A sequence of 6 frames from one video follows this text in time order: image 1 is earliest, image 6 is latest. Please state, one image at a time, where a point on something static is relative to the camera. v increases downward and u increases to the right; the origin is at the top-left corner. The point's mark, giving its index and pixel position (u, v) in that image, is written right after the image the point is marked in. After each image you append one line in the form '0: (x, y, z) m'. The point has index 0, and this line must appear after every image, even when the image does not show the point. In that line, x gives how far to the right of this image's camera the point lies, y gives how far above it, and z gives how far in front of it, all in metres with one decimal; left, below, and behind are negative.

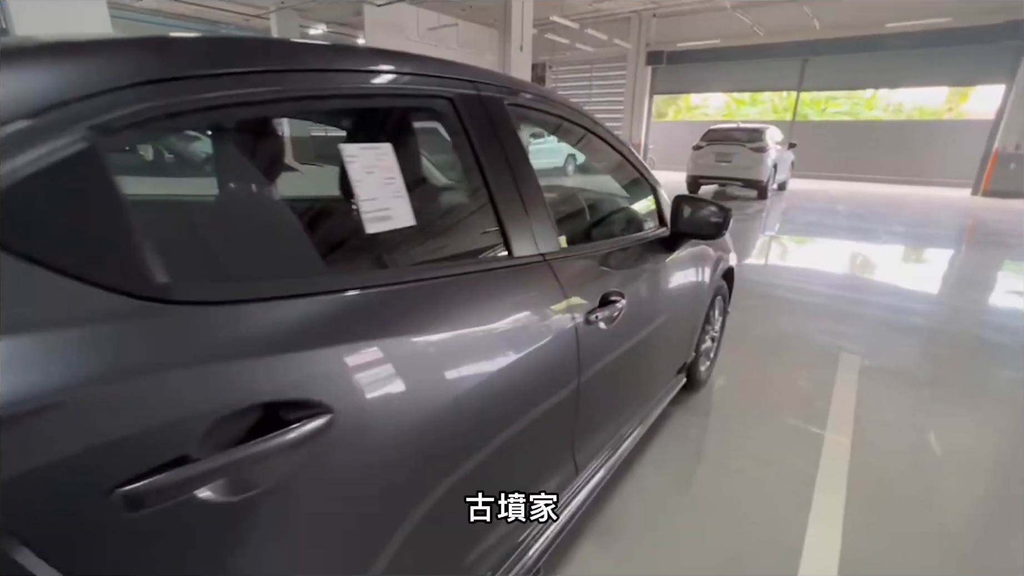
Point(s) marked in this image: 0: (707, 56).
0: (+4.6, +5.4, +11.0) m
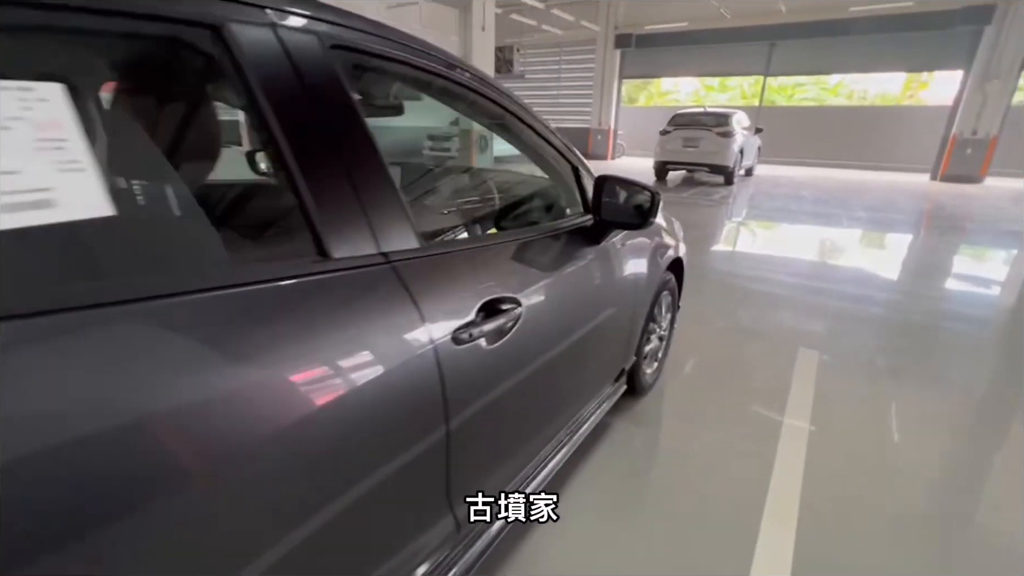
0: (+3.8, +5.8, +10.9) m
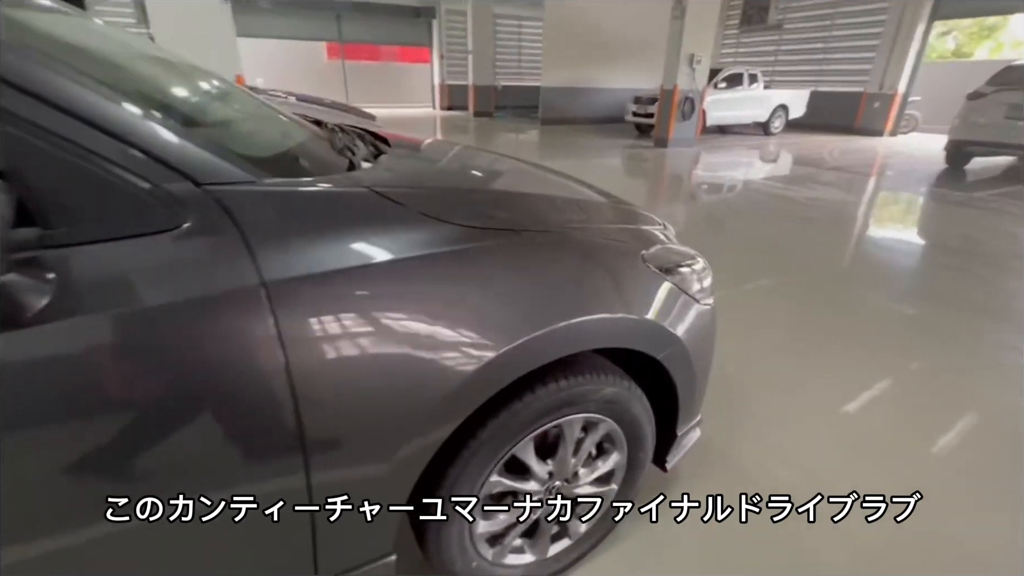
0: (+8.3, +5.0, +7.1) m
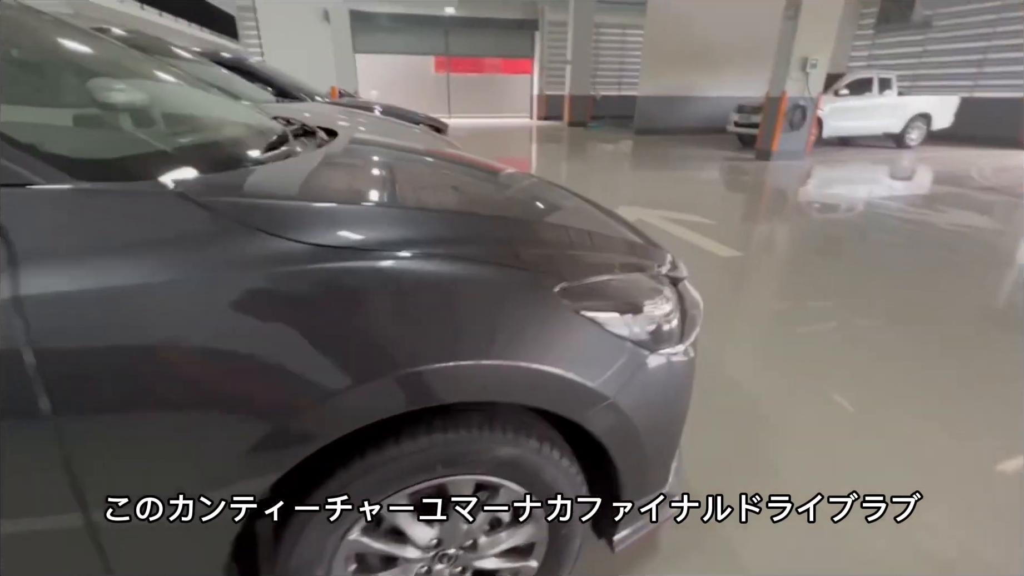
0: (+9.6, +4.2, +5.3) m
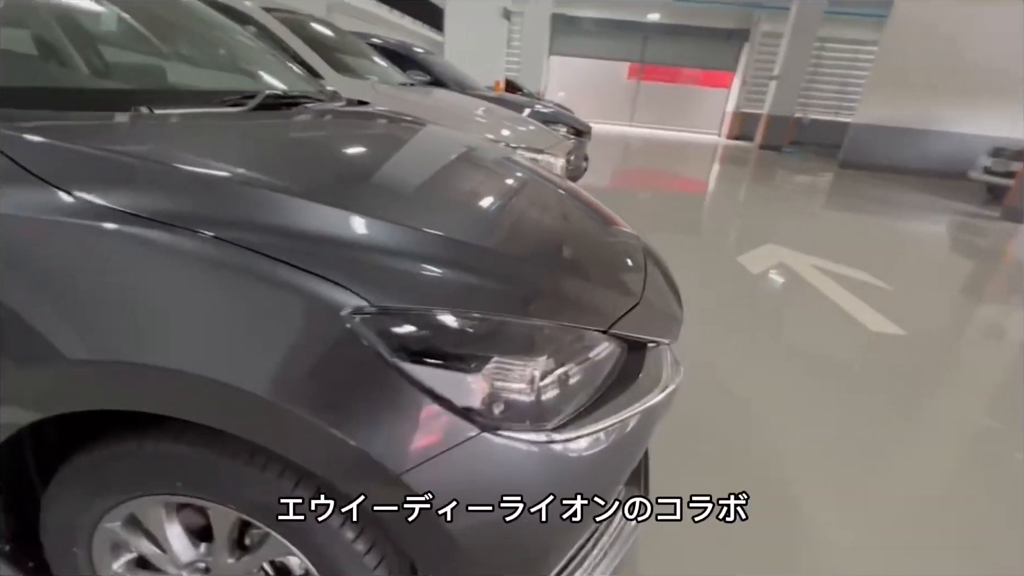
0: (+11.2, +1.8, +1.8) m
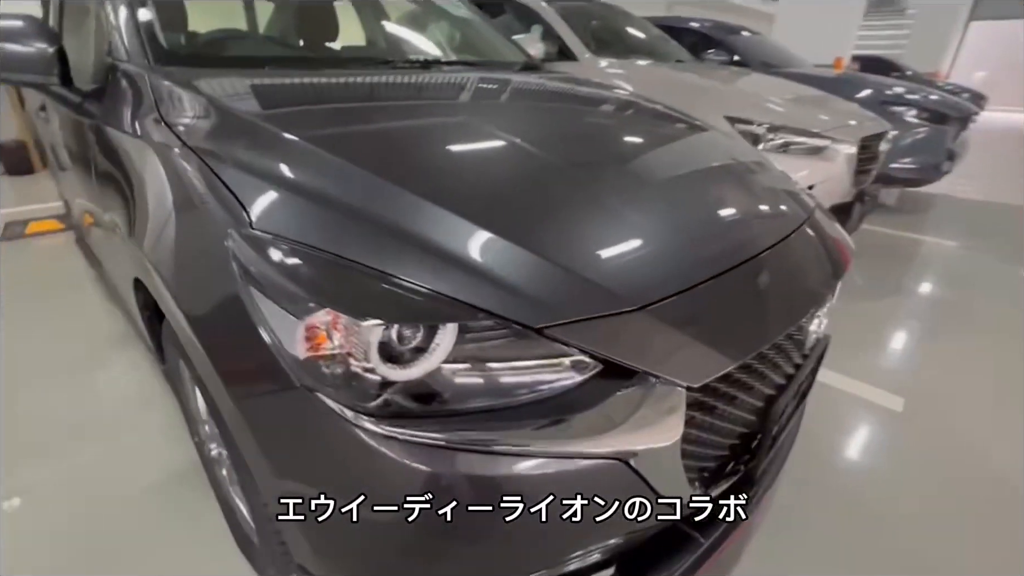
0: (+9.9, -0.4, -5.2) m
